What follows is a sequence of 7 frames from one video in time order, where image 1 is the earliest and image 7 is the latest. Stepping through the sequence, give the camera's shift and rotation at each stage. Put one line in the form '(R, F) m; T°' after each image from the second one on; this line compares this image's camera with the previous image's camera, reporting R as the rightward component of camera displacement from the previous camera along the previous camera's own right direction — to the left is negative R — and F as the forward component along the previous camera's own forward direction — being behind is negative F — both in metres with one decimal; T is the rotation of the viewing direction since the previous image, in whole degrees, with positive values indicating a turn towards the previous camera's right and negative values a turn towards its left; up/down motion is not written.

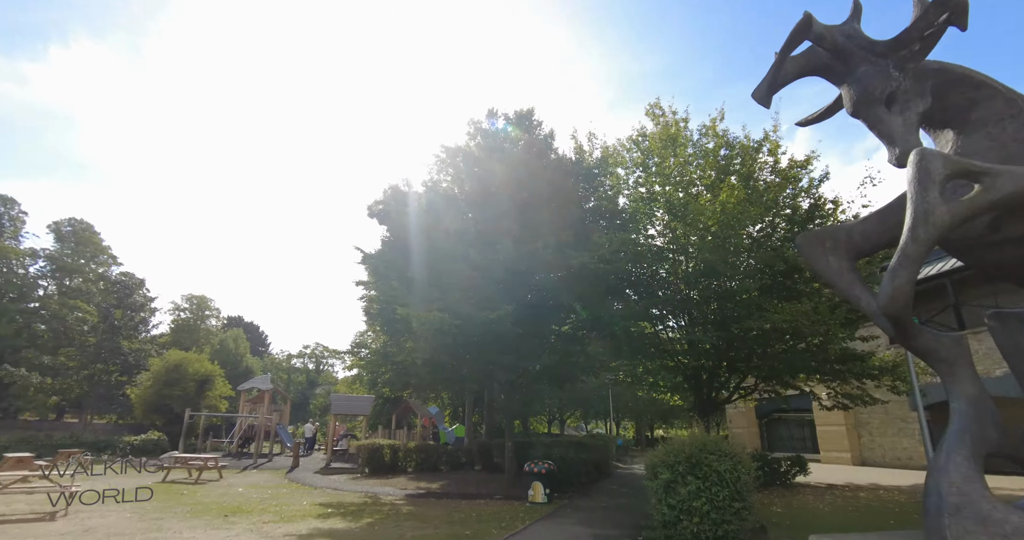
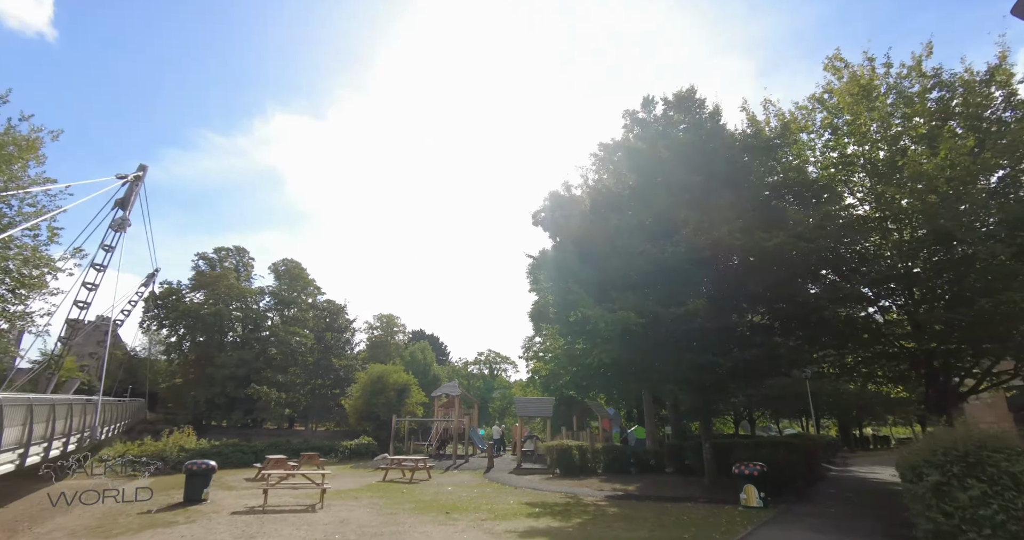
(-0.7, 0.0) m; -16°
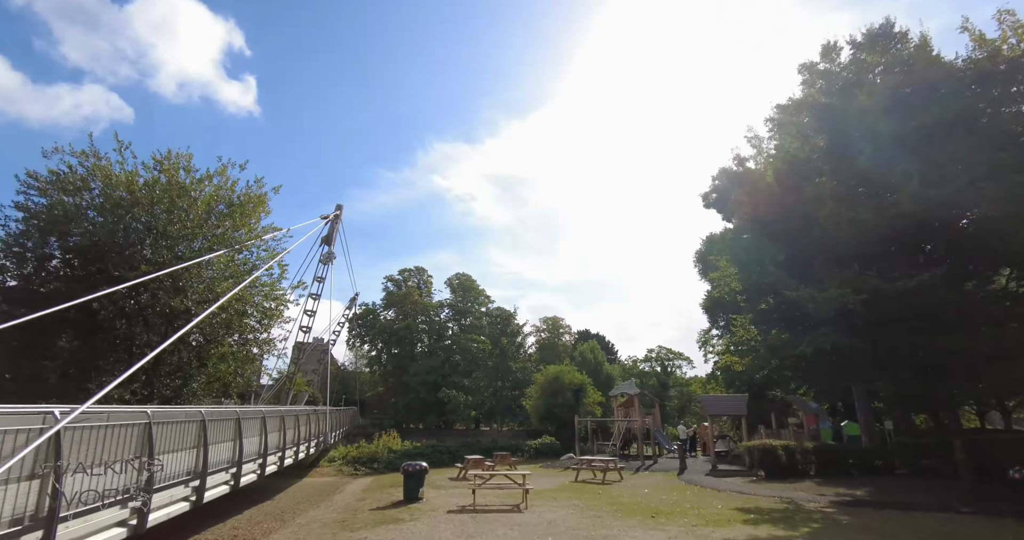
(-0.5, +0.2) m; -17°
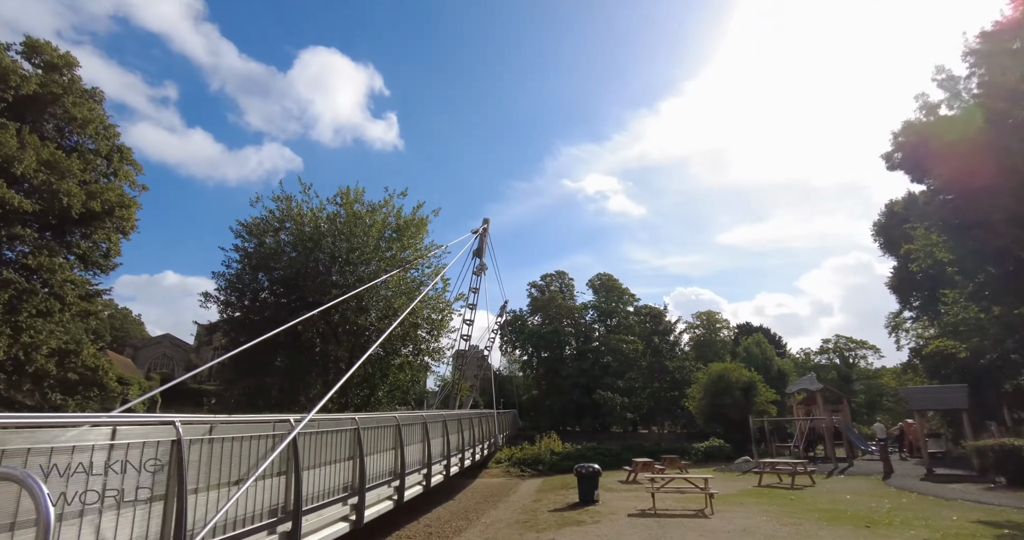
(-0.4, +0.1) m; -15°
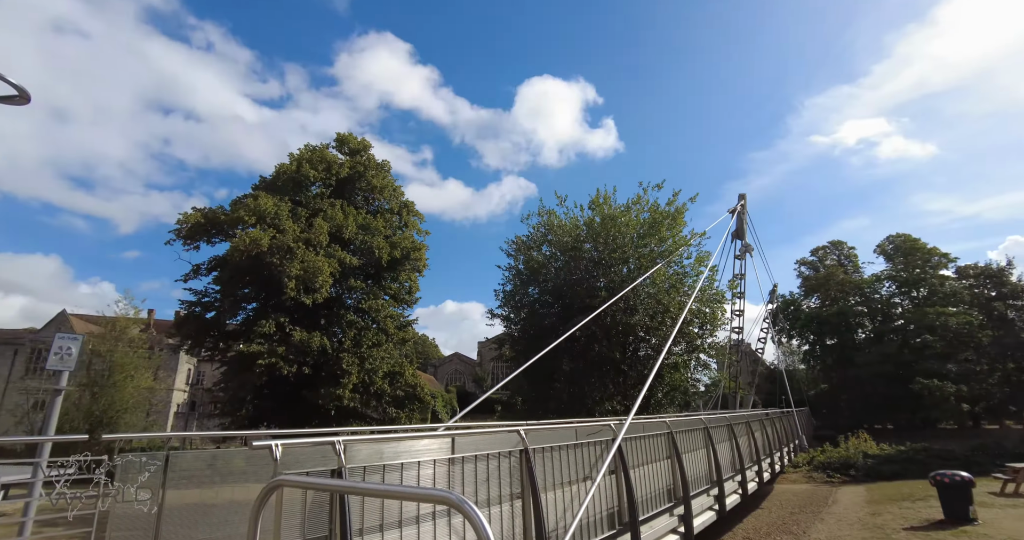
(-0.8, +0.4) m; -26°
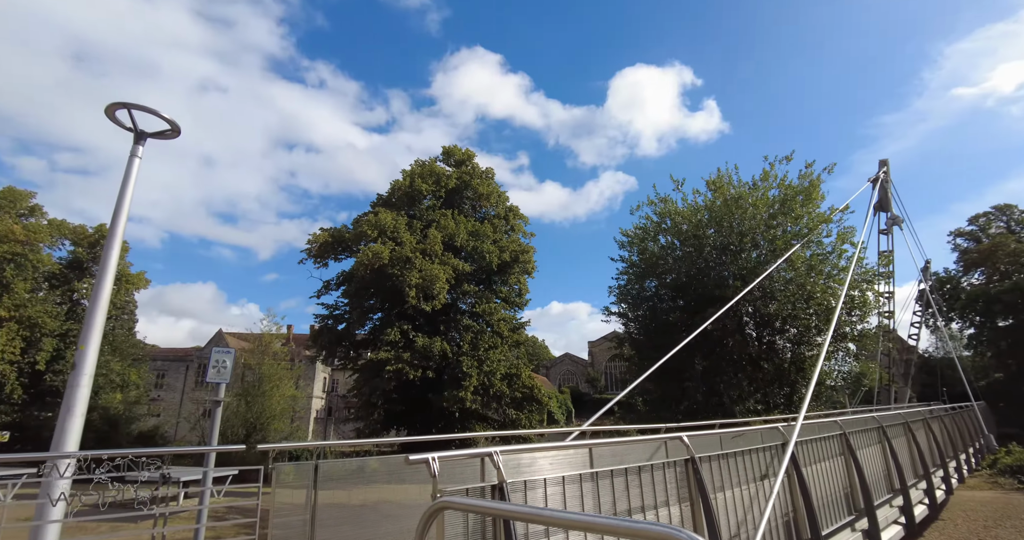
(-0.3, +0.4) m; -11°
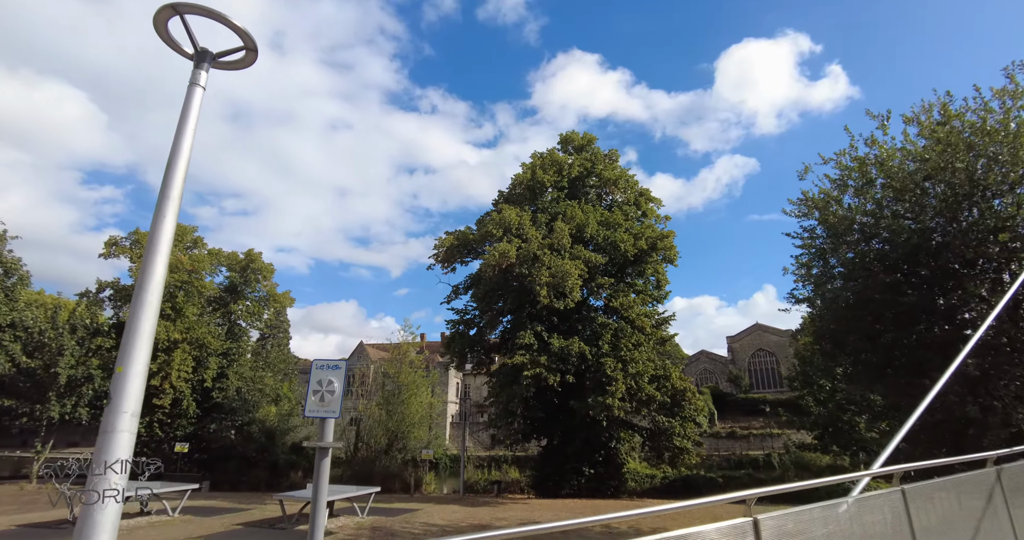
(-0.9, +2.1) m; -13°
